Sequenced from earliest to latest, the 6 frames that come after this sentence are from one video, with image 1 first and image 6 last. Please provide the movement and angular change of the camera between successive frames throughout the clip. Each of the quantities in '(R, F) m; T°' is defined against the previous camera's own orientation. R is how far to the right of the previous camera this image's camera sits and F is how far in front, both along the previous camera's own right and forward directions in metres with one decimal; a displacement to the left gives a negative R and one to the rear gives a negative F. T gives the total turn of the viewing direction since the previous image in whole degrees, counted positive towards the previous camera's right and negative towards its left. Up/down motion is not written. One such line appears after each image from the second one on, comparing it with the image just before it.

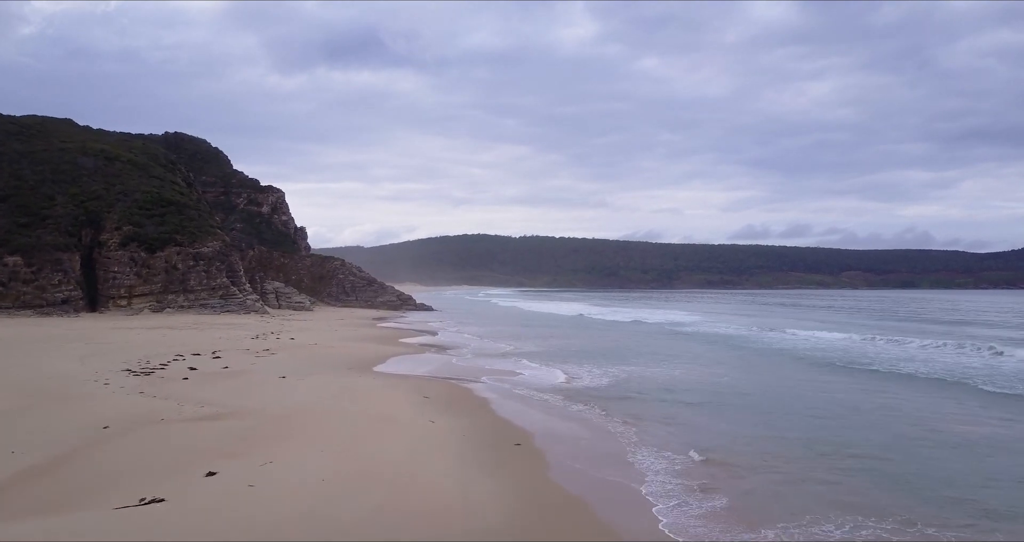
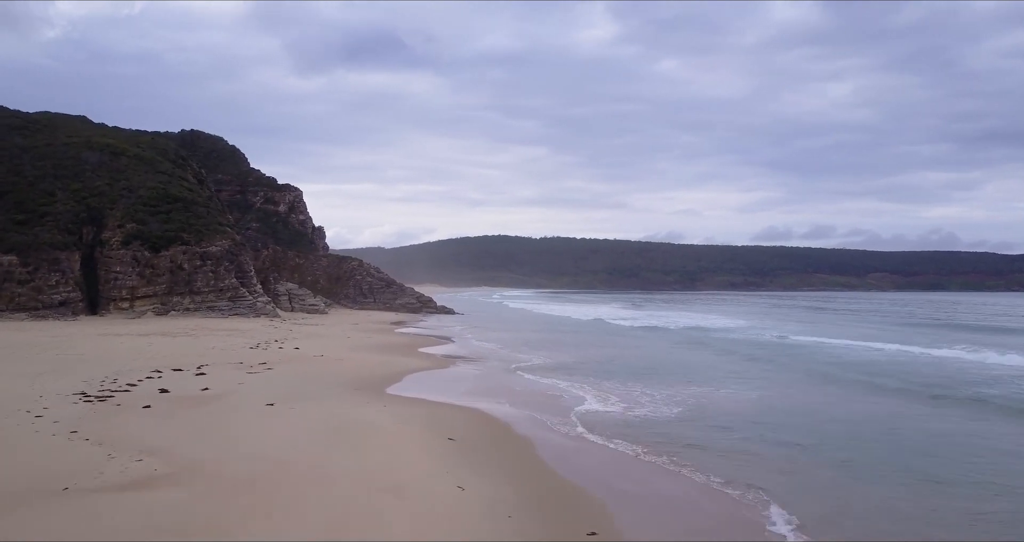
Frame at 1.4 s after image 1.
(-0.4, +2.4) m; -2°
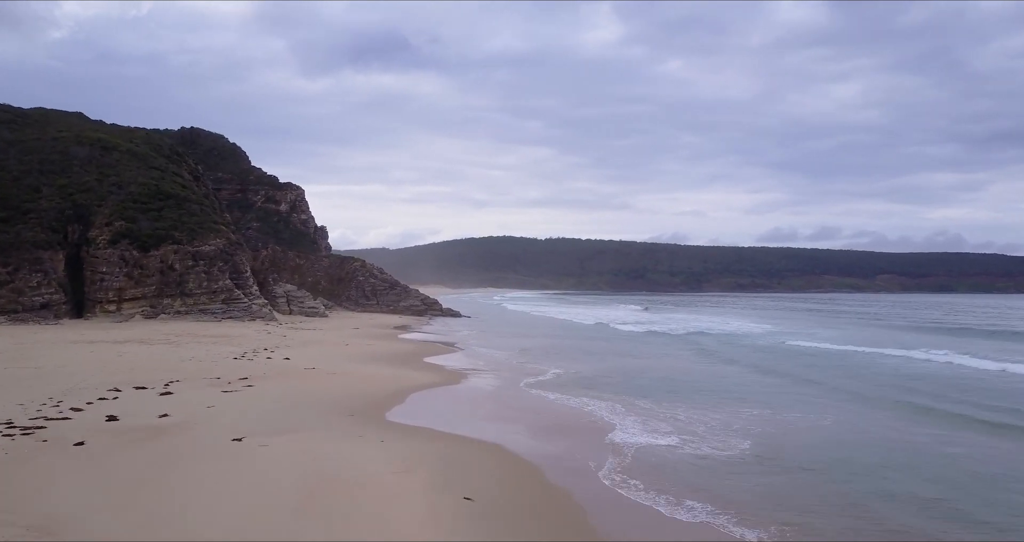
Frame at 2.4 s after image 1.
(-0.3, +1.8) m; -1°
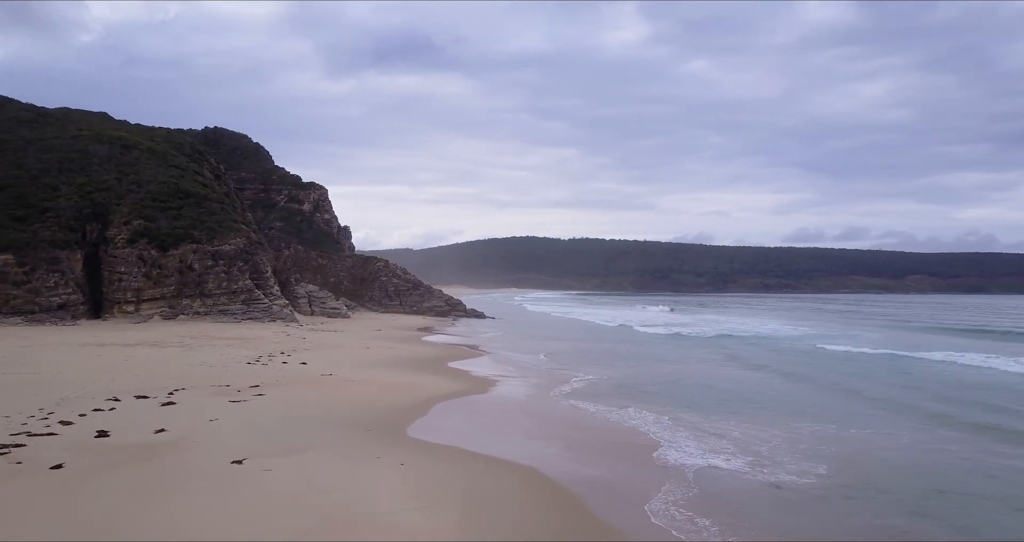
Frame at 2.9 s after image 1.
(-0.2, +1.1) m; -2°
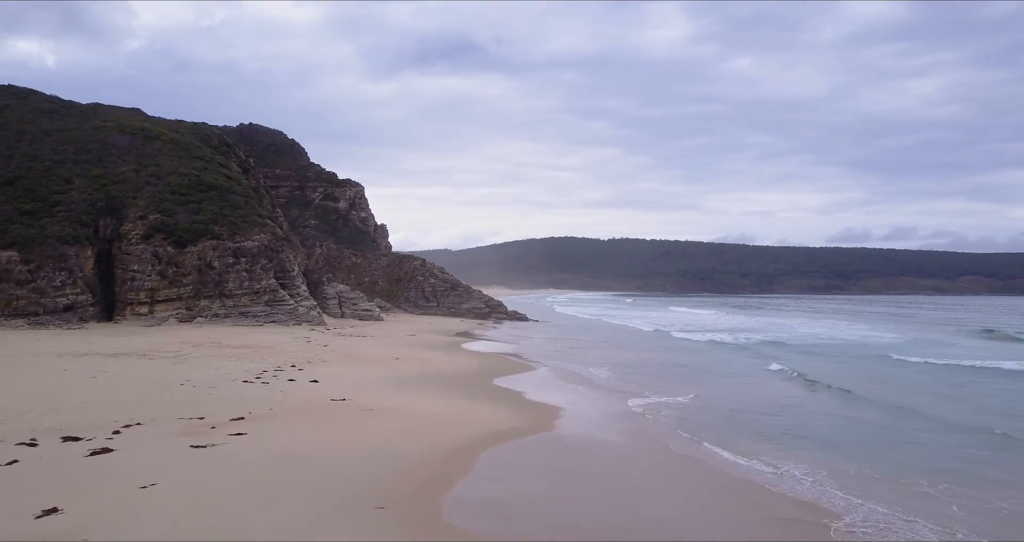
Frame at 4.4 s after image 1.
(-0.6, +3.0) m; -4°
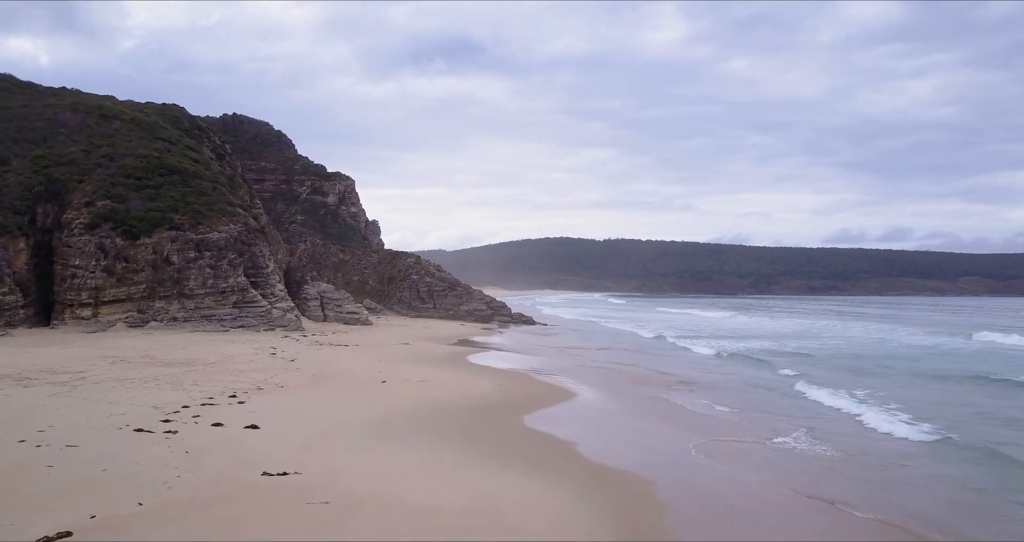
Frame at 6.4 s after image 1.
(-0.5, +3.4) m; 0°
